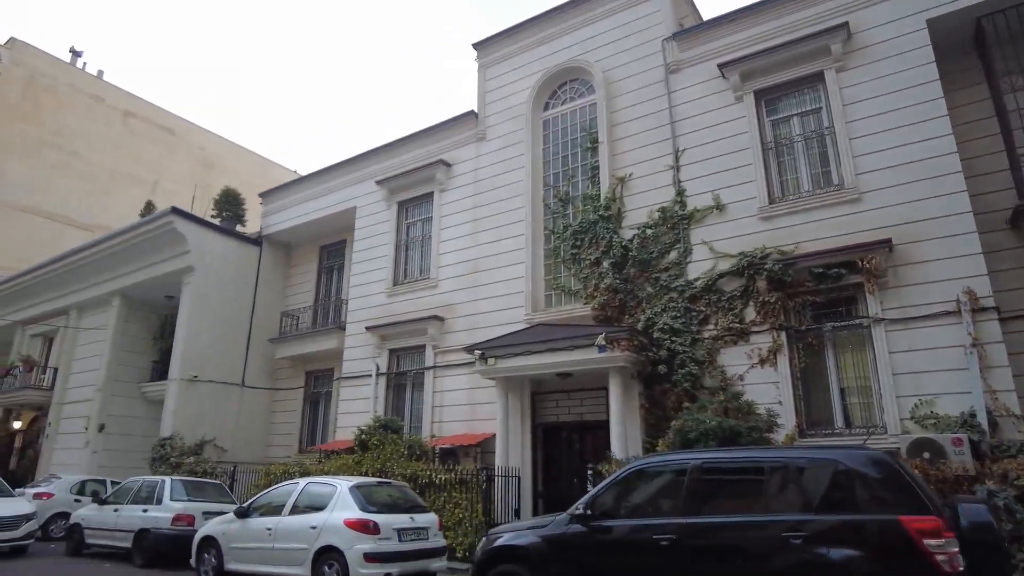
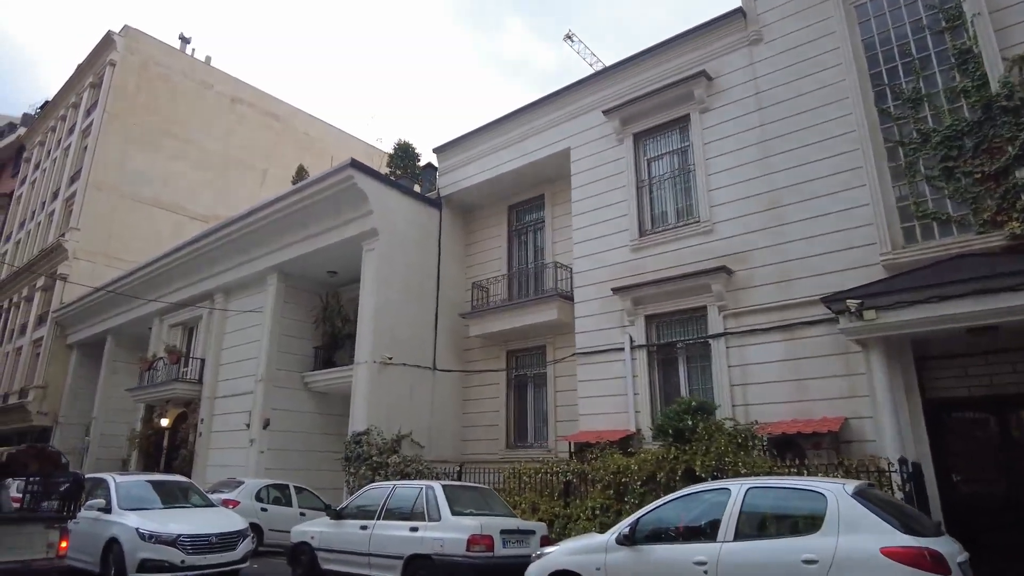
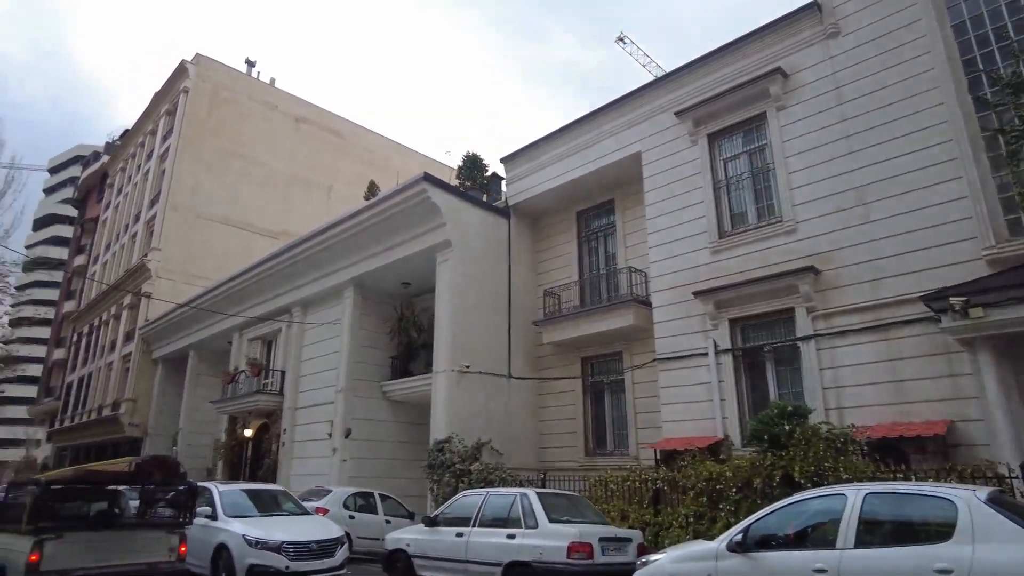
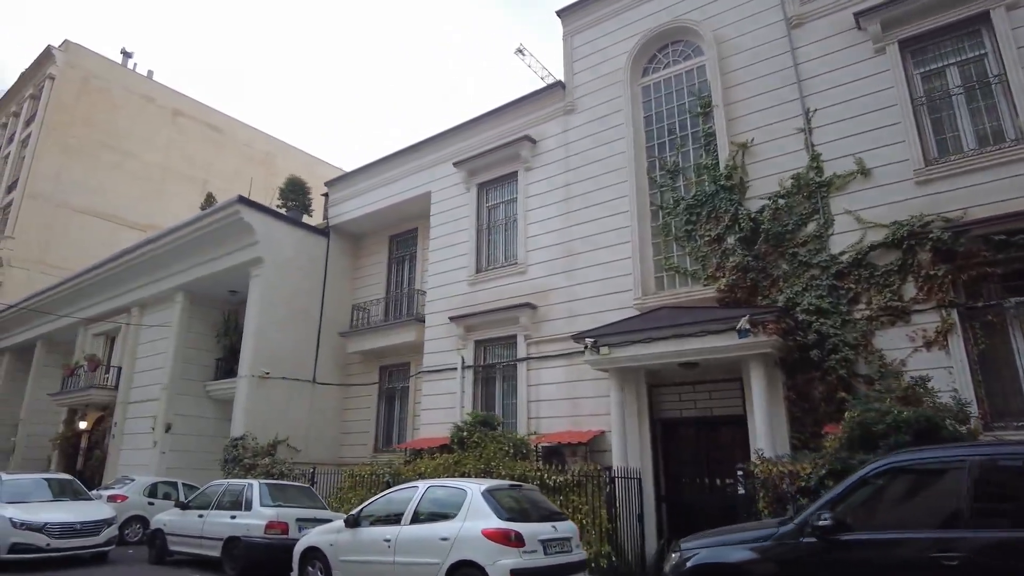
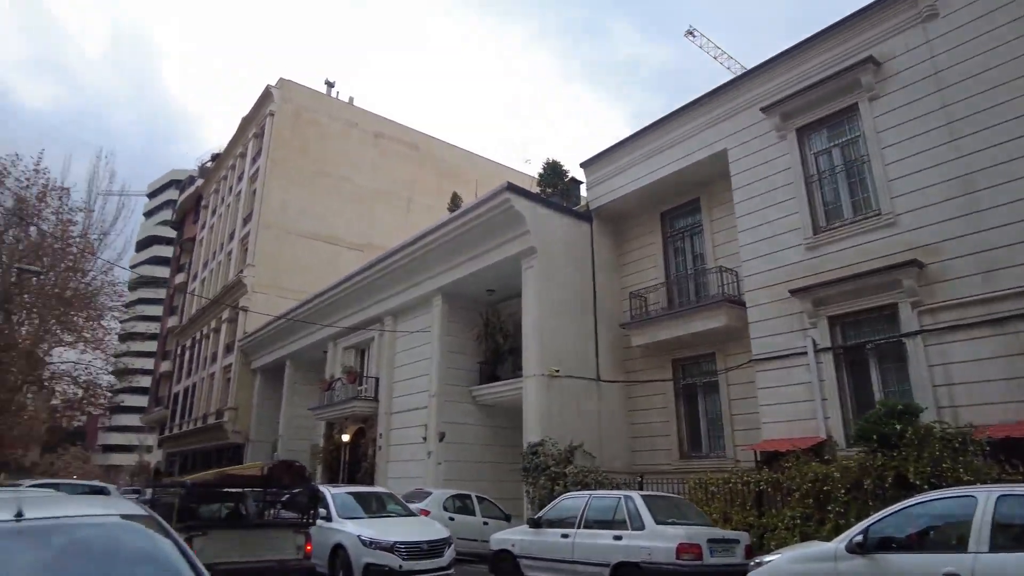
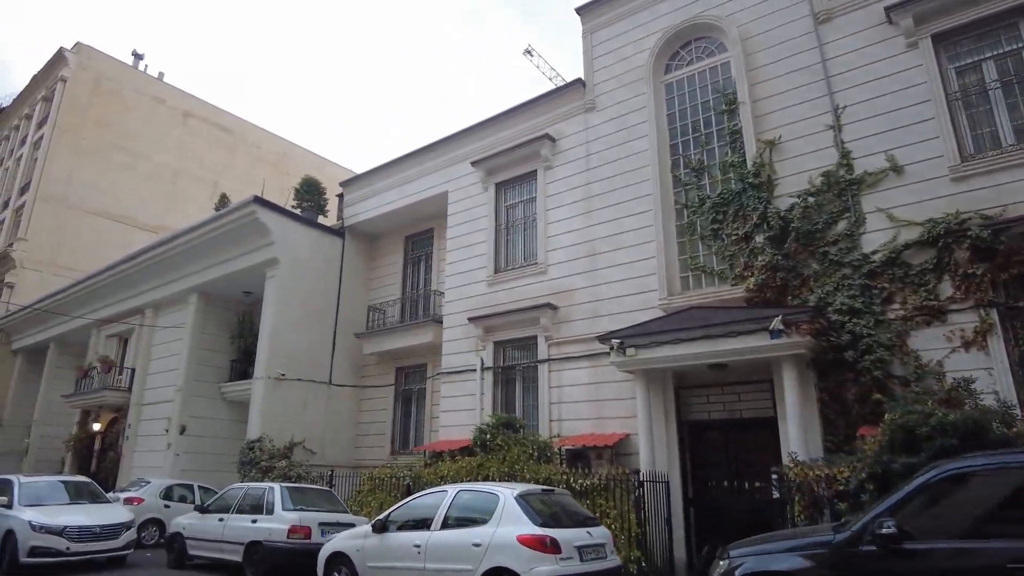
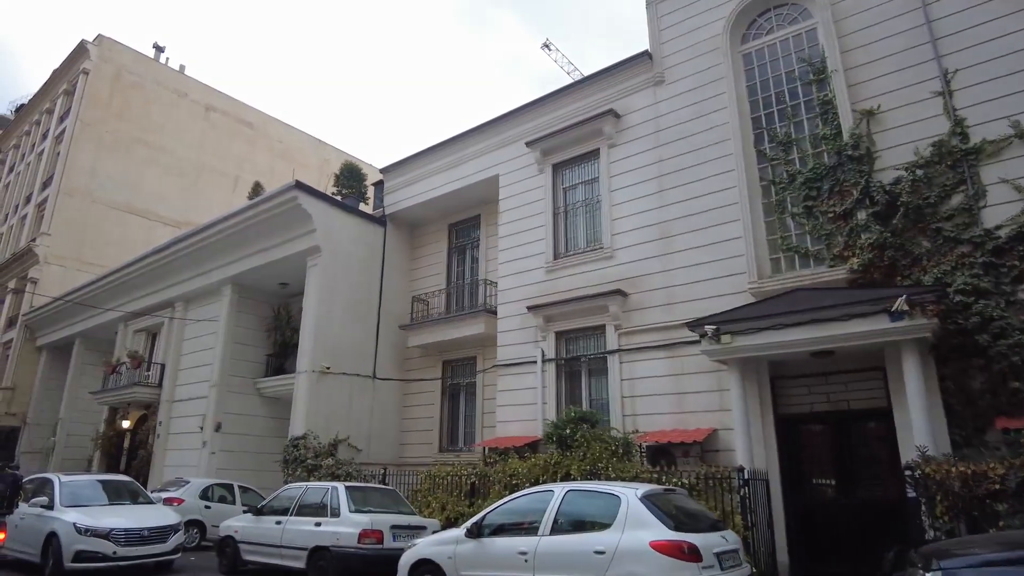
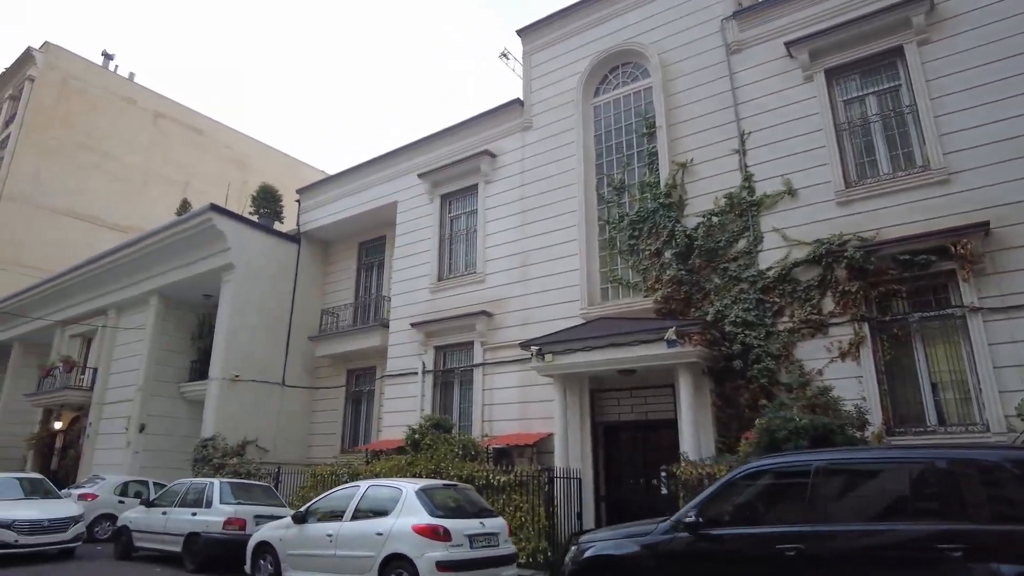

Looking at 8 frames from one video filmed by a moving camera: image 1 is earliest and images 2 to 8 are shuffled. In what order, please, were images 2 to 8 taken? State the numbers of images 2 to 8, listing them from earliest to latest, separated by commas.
8, 4, 6, 7, 2, 3, 5
